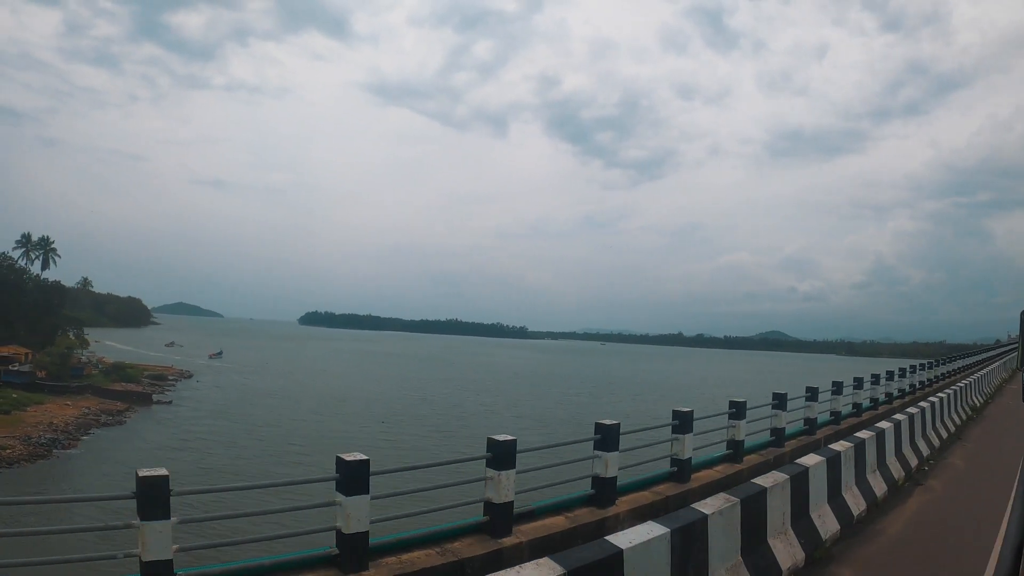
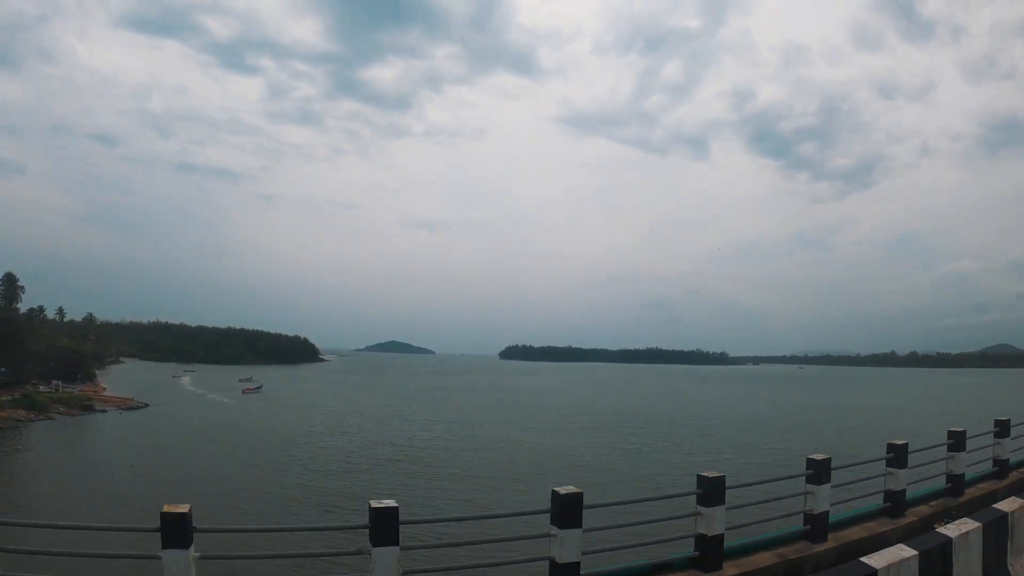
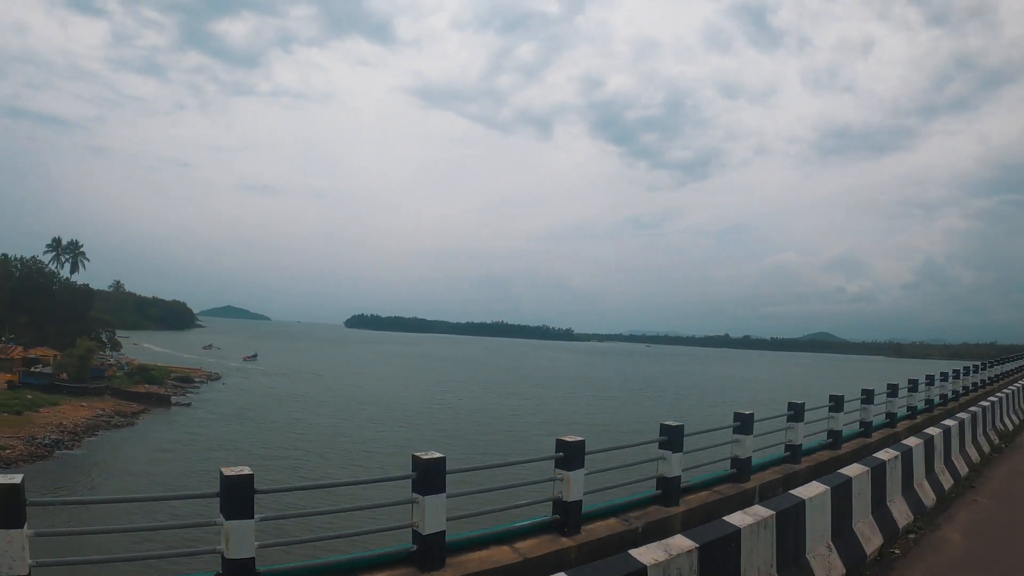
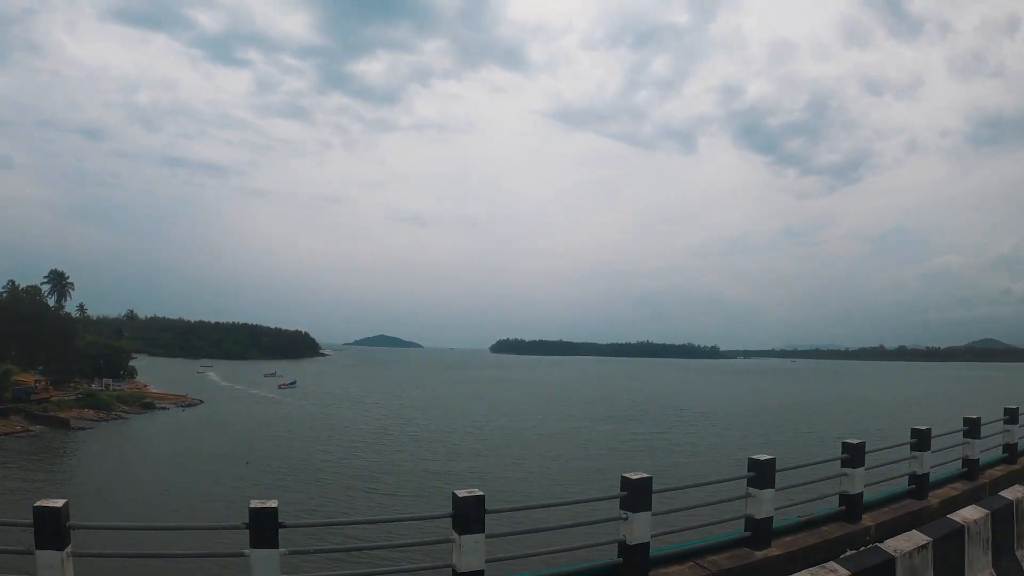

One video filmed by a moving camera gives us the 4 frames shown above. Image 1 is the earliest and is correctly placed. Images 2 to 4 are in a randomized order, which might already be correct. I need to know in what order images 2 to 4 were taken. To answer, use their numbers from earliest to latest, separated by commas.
3, 4, 2
